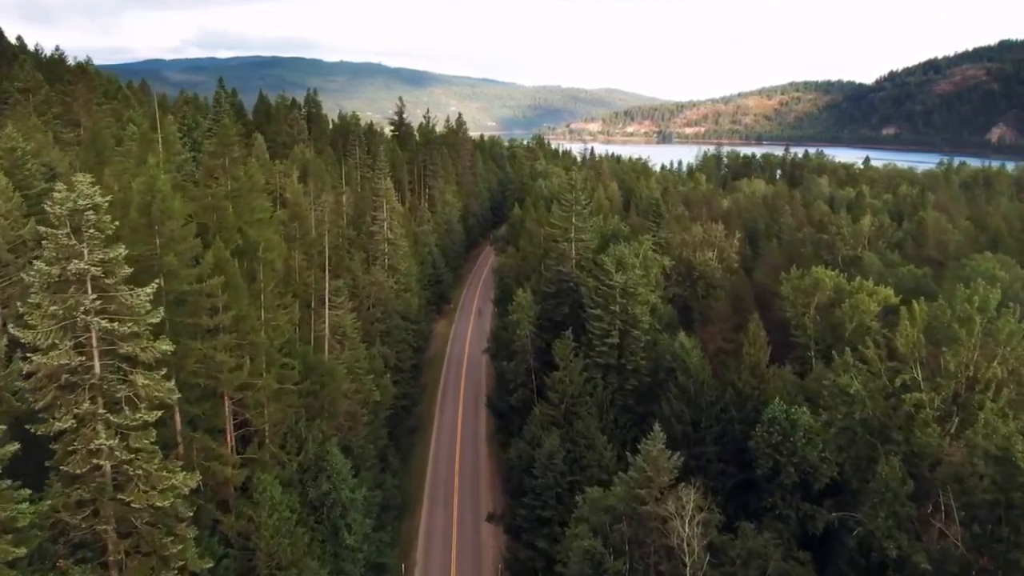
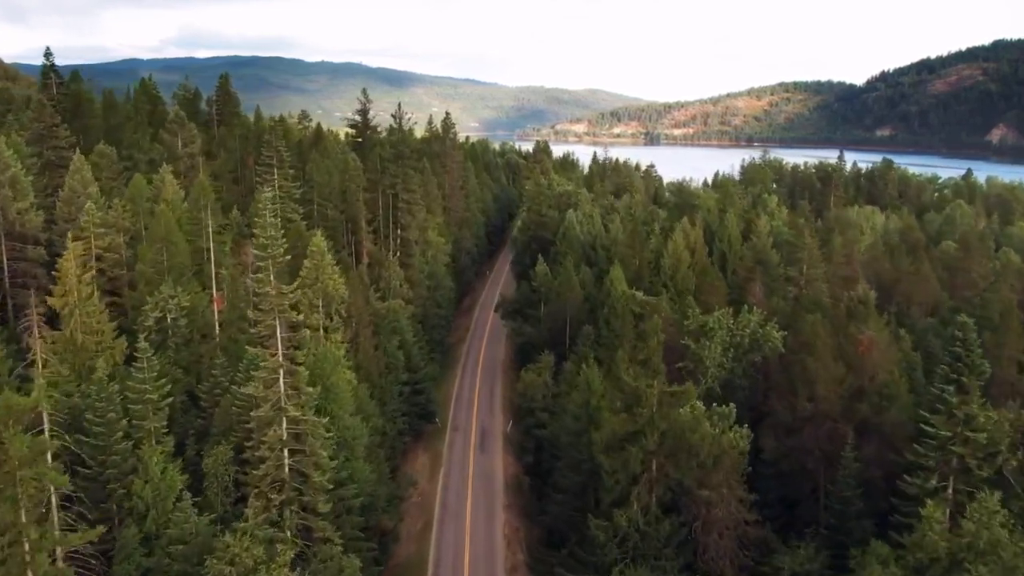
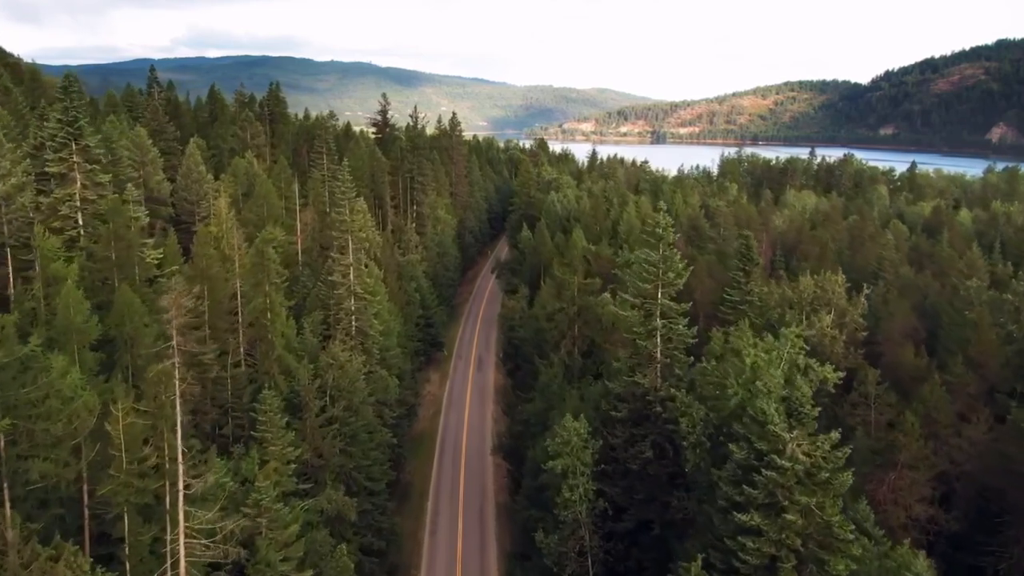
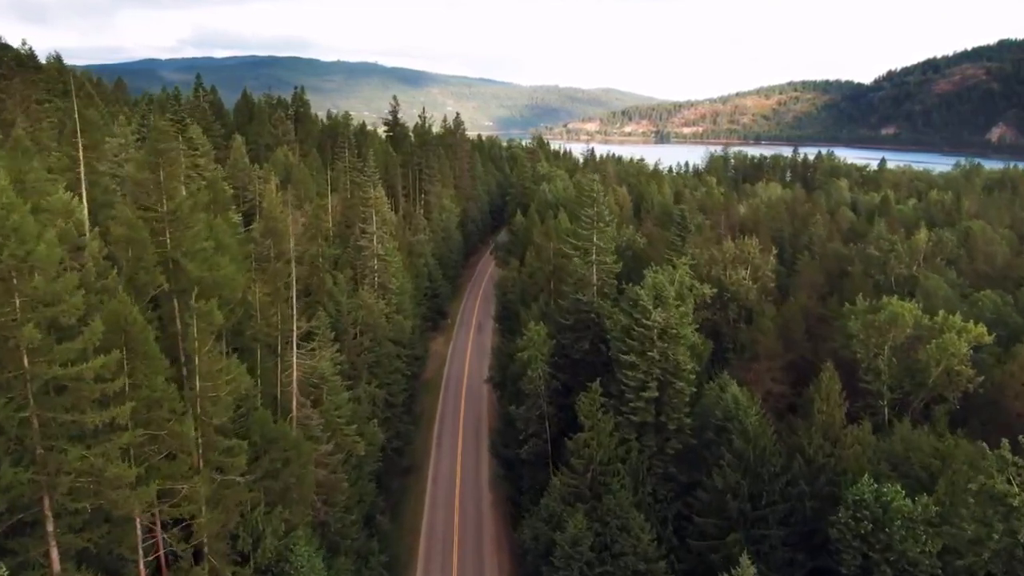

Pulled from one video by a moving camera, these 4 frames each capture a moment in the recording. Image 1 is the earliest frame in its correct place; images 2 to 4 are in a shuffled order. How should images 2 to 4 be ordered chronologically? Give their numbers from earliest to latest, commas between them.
4, 3, 2
